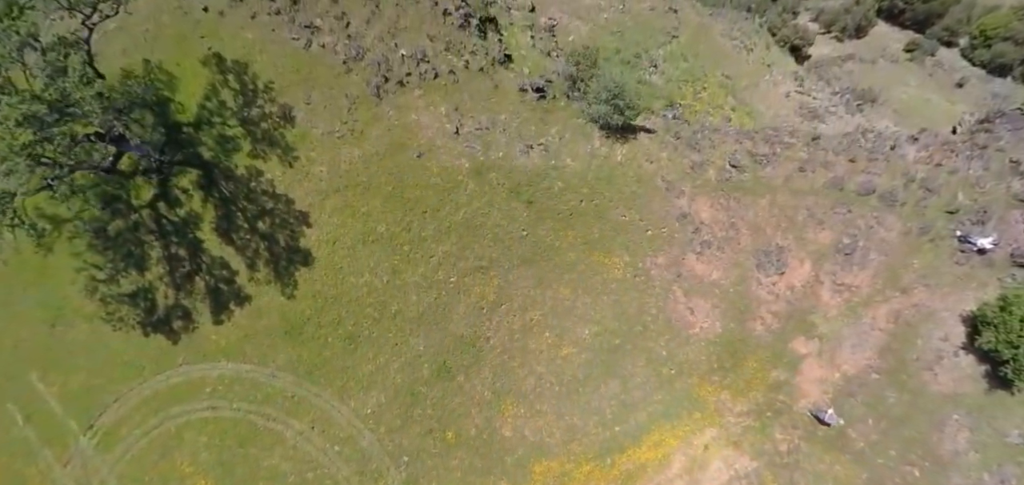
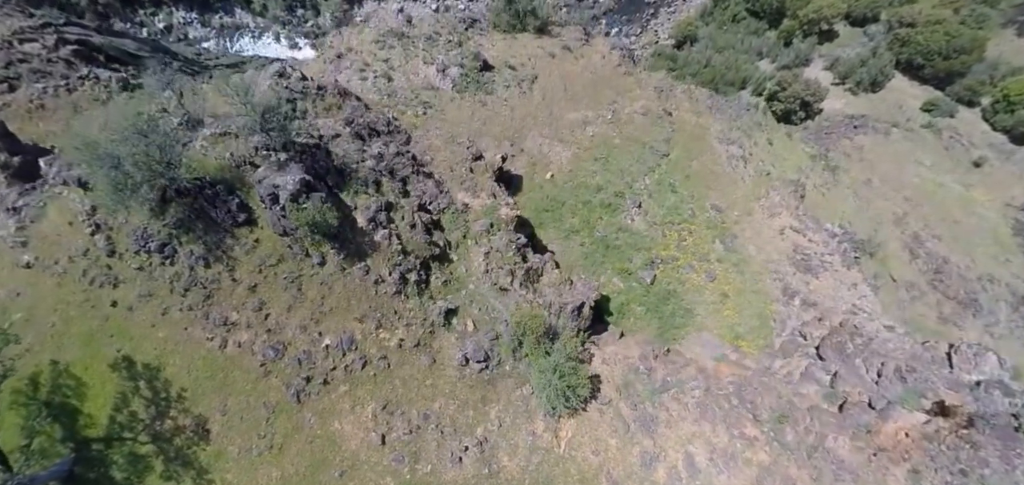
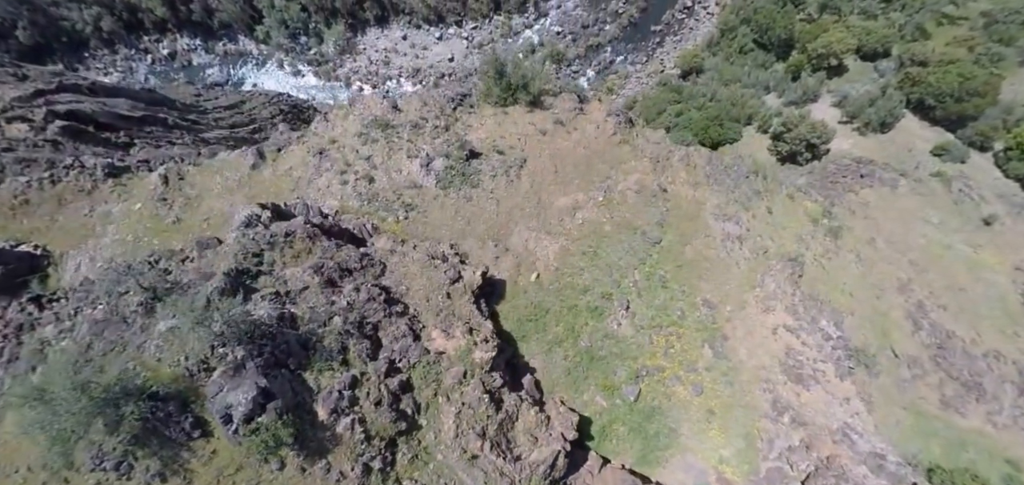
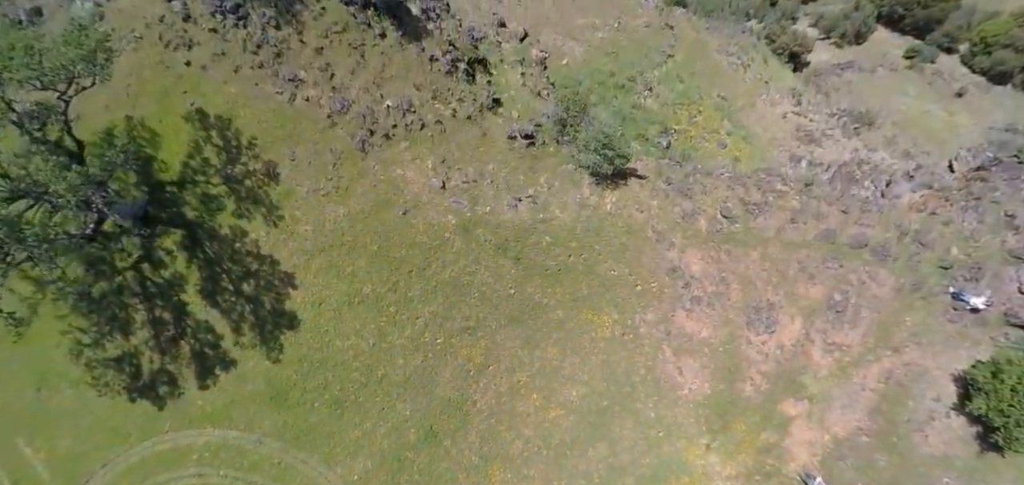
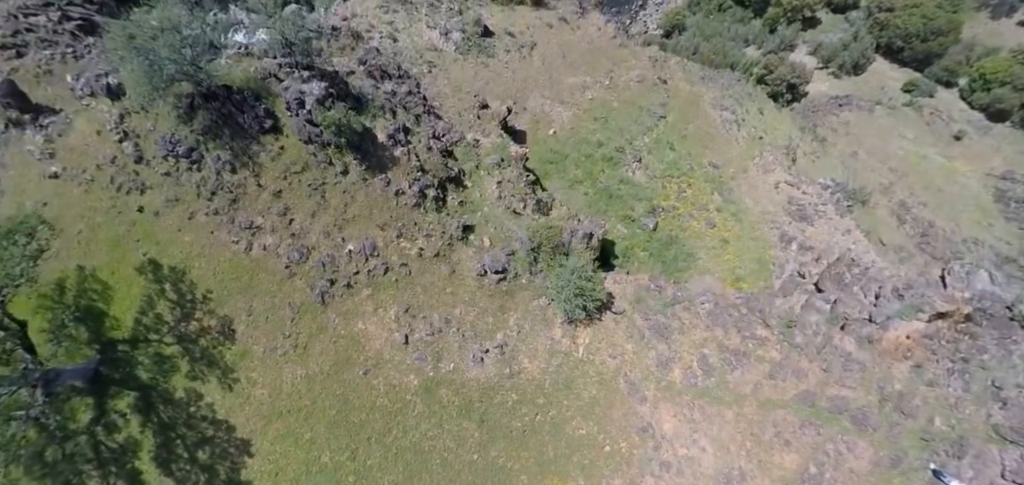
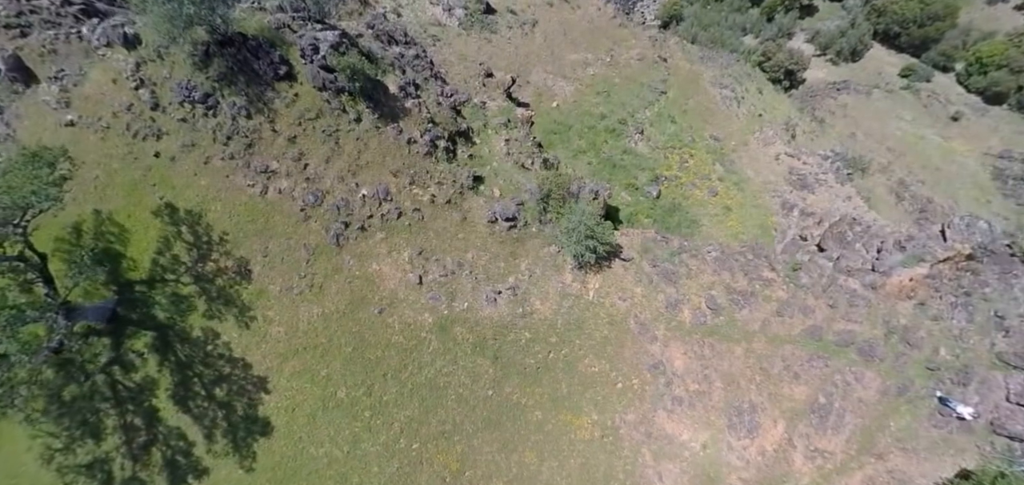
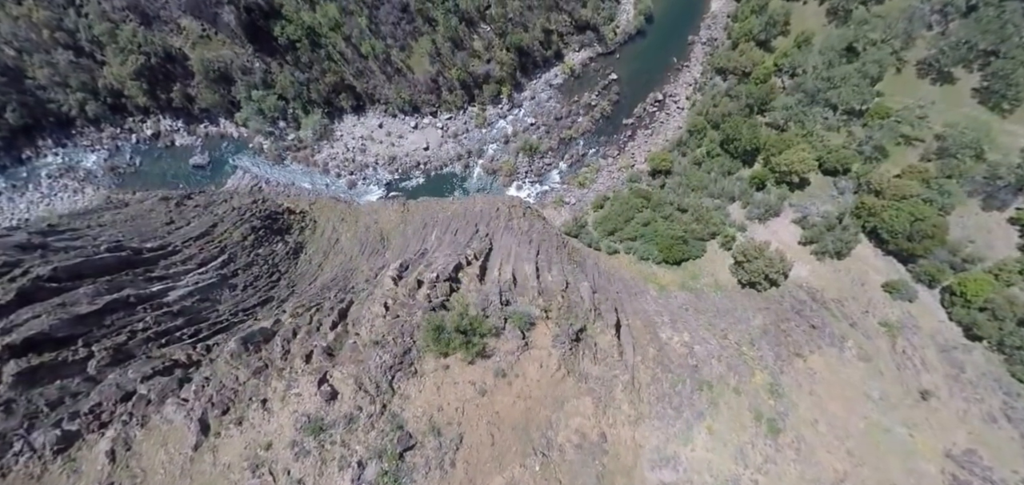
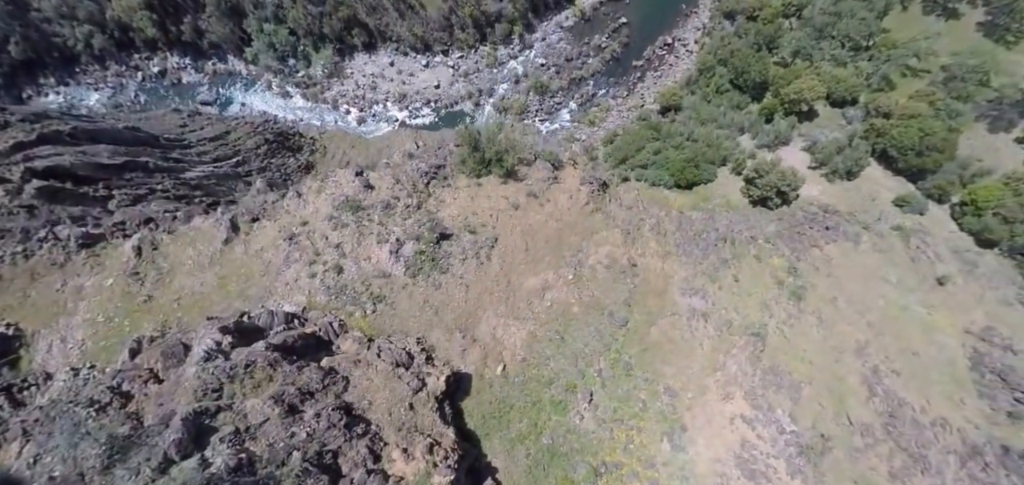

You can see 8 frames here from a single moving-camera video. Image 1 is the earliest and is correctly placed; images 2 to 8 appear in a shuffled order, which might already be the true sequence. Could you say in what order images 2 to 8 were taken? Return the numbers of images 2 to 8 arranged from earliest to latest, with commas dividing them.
4, 6, 5, 2, 3, 8, 7
